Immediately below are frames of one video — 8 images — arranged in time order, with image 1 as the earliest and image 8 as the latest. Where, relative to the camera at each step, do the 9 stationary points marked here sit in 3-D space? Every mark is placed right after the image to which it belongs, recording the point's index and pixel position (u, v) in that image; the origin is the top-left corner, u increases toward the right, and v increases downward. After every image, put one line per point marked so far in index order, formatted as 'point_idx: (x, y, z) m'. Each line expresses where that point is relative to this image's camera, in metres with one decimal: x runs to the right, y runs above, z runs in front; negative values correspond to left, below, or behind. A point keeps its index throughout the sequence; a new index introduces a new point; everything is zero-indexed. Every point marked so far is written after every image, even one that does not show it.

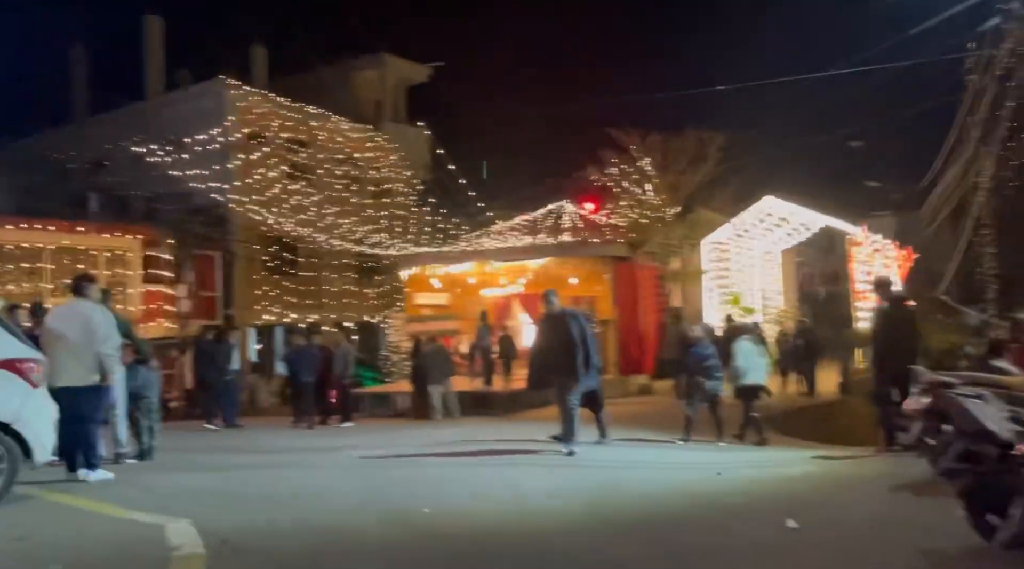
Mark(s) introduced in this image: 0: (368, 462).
0: (-1.5, -1.9, +9.8) m
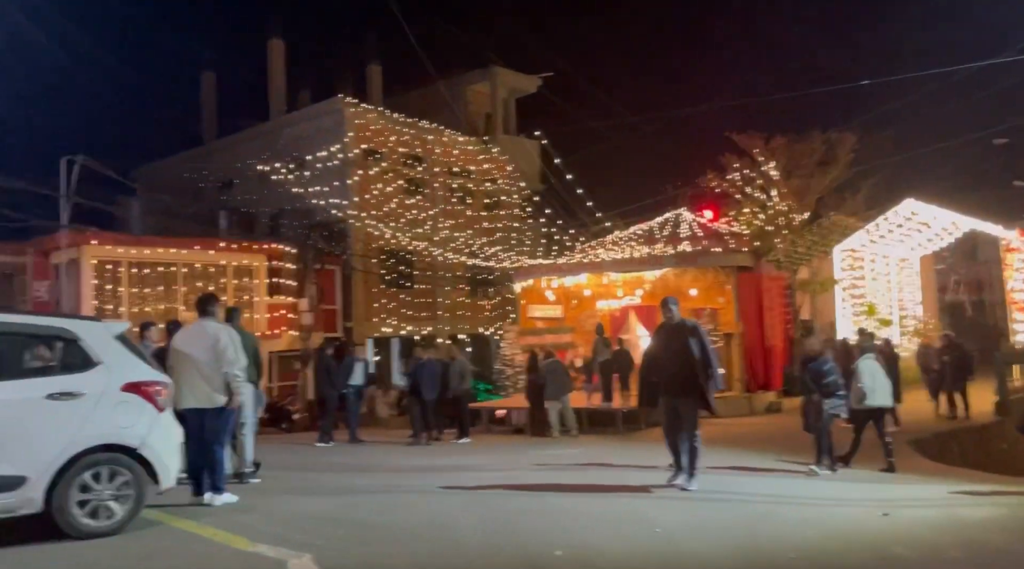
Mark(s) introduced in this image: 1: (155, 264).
0: (-0.3, -2.1, +9.4) m
1: (-7.4, +0.4, +20.0) m
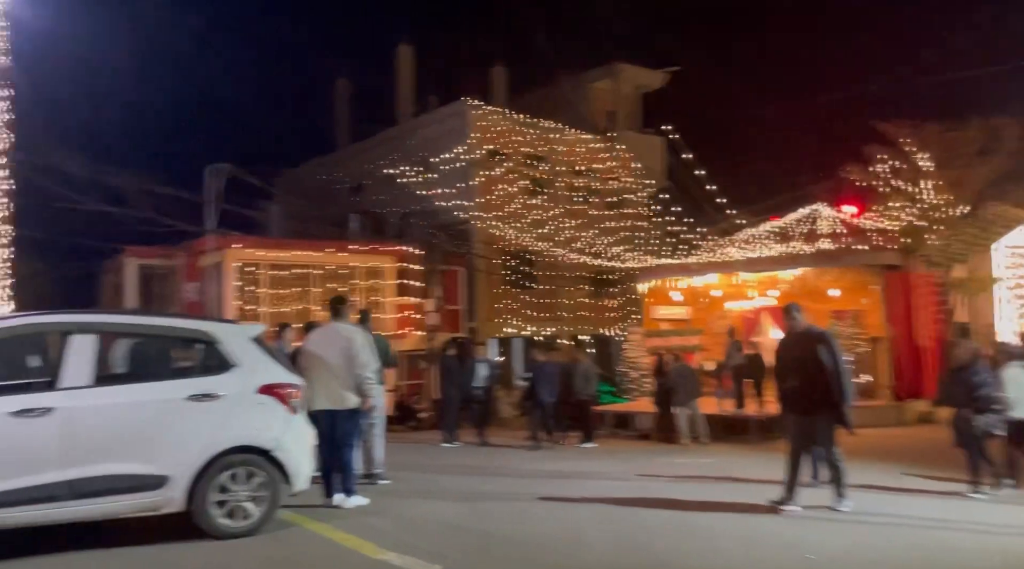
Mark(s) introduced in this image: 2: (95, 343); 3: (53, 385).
0: (+0.9, -2.1, +9.1) m
1: (-4.8, +0.4, +20.4) m
2: (-3.1, -0.4, +7.2) m
3: (-3.3, -0.7, +7.0) m
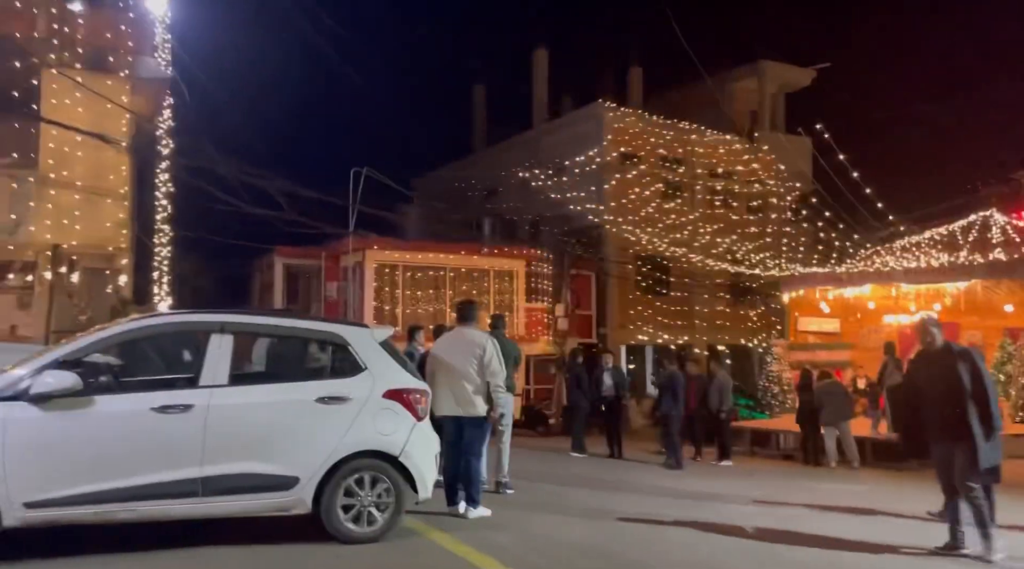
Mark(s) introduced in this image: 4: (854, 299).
0: (+2.1, -2.2, +8.4) m
1: (-2.0, +0.4, +20.4) m
2: (-2.1, -0.4, +7.2) m
3: (-2.3, -0.7, +7.0) m
4: (+6.7, -0.3, +18.9) m
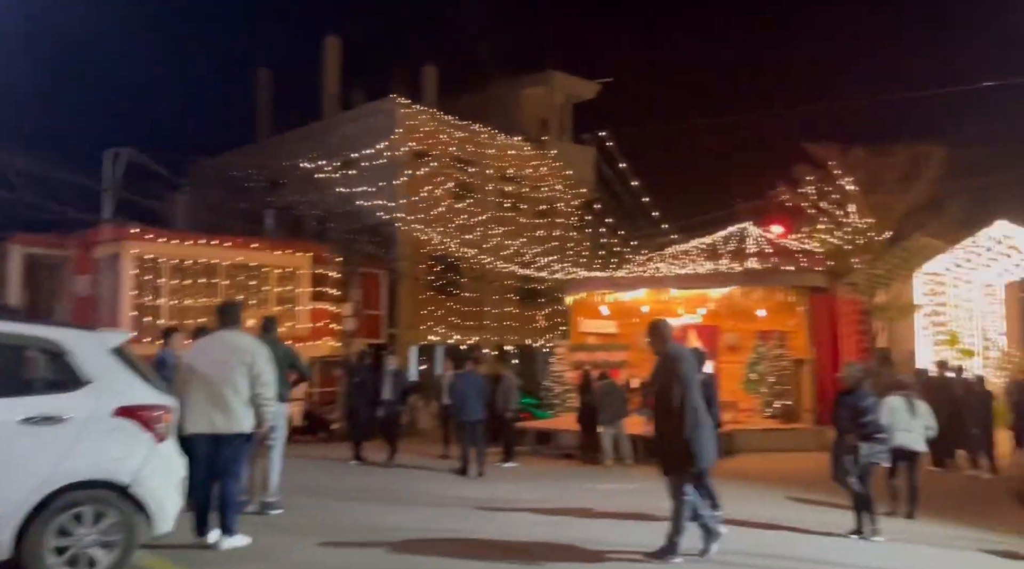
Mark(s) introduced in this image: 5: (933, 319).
0: (+0.2, -2.2, +8.5) m
1: (-6.4, +0.5, +19.3) m
2: (-3.7, -0.4, +6.4) m
3: (-3.8, -0.7, +6.1) m
4: (+2.5, -0.4, +19.7) m
5: (+8.2, -0.7, +19.0) m
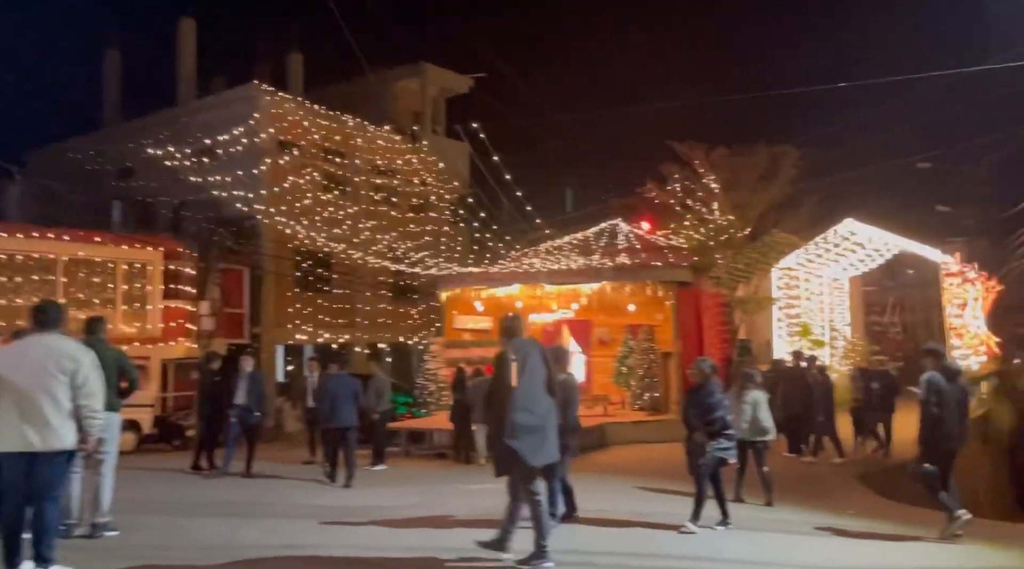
0: (-0.9, -2.2, +8.3) m
1: (-8.8, +0.5, +18.2) m
2: (-4.5, -0.4, +5.7) m
3: (-4.6, -0.7, +5.4) m
4: (-0.2, -0.3, +19.7) m
5: (+5.6, -0.6, +19.7) m
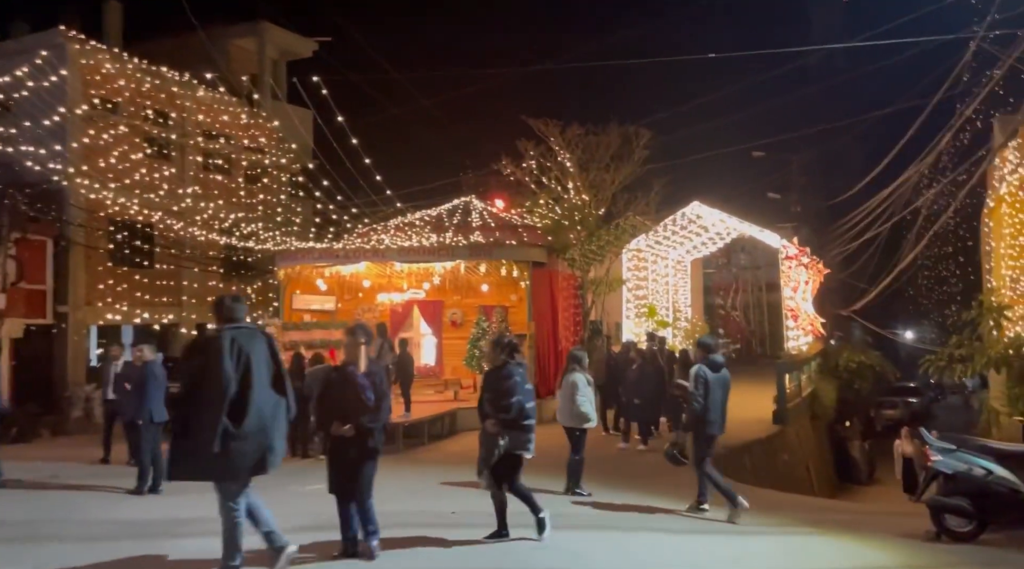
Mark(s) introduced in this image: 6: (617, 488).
0: (-2.0, -2.0, +7.3) m
1: (-11.5, +1.0, +15.6) m
2: (-5.0, -0.2, +4.1) m
3: (-5.1, -0.5, +3.8) m
4: (-3.2, +0.2, +18.6) m
5: (+2.5, -0.2, +19.7) m
6: (+1.3, -2.5, +12.2) m
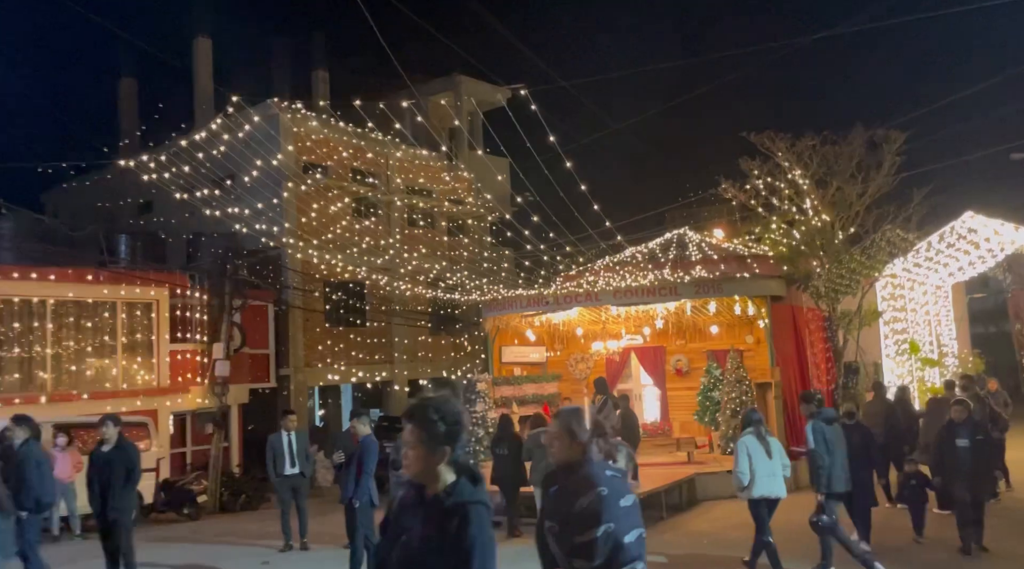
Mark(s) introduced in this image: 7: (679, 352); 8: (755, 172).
0: (-0.4, -2.3, +5.8) m
1: (-7.9, -0.3, +16.1) m
2: (-4.1, -0.7, +3.4) m
3: (-4.3, -0.9, +3.1) m
4: (+0.8, -0.7, +17.2) m
5: (+6.6, -0.7, +16.9) m
6: (+3.9, -2.9, +9.8) m
7: (+2.9, -1.2, +16.8) m
8: (+4.8, +2.2, +19.2) m
